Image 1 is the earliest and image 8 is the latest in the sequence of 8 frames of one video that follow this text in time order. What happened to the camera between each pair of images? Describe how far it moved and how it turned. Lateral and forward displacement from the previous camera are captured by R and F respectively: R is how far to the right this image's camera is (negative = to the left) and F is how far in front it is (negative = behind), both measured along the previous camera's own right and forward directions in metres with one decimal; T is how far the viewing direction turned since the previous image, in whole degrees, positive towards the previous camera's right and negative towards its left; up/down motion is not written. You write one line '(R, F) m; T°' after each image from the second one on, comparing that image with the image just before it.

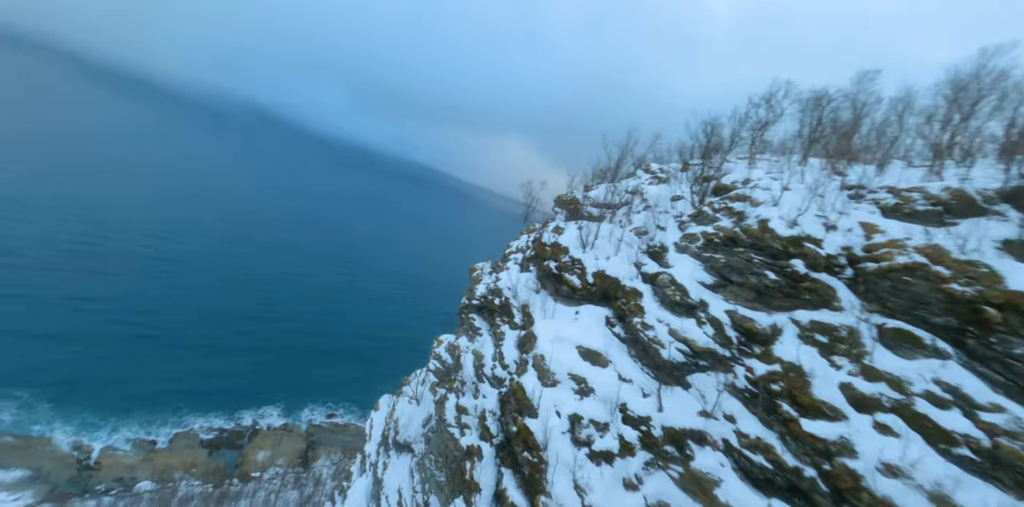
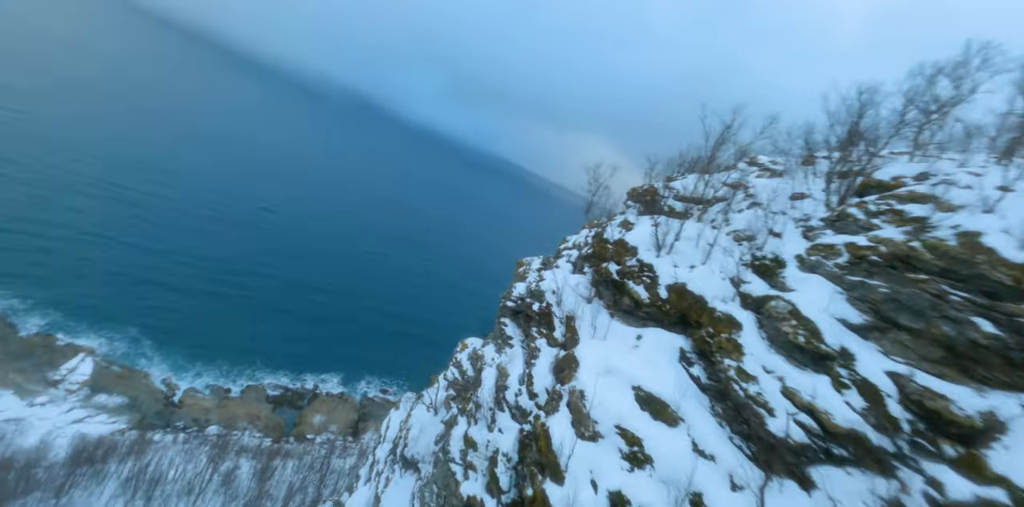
(+0.3, +1.6) m; -9°
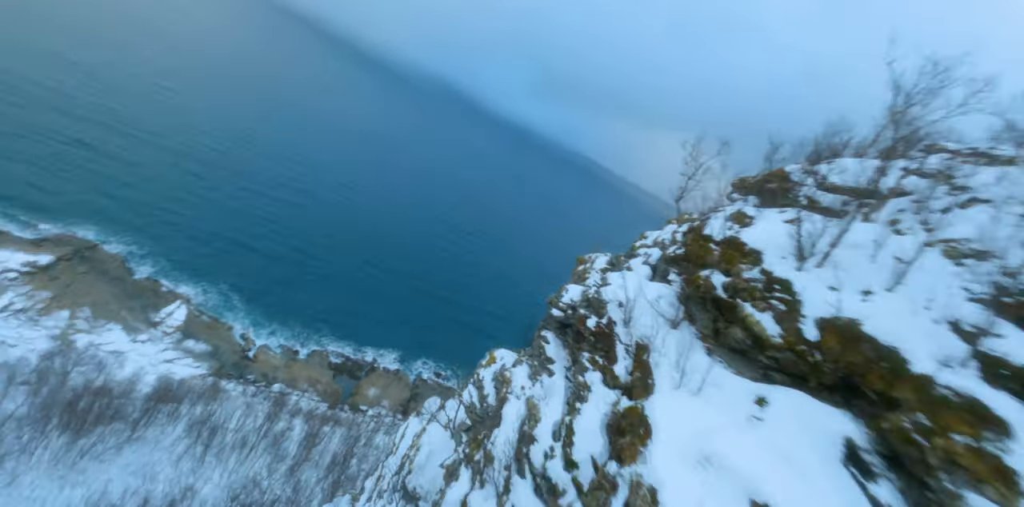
(+0.2, +1.7) m; -9°
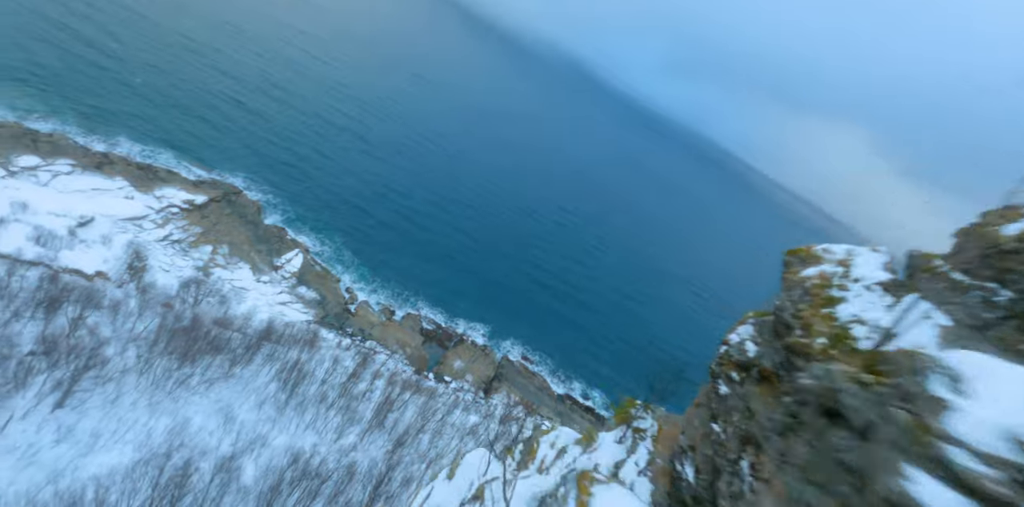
(-0.2, +3.4) m; -14°
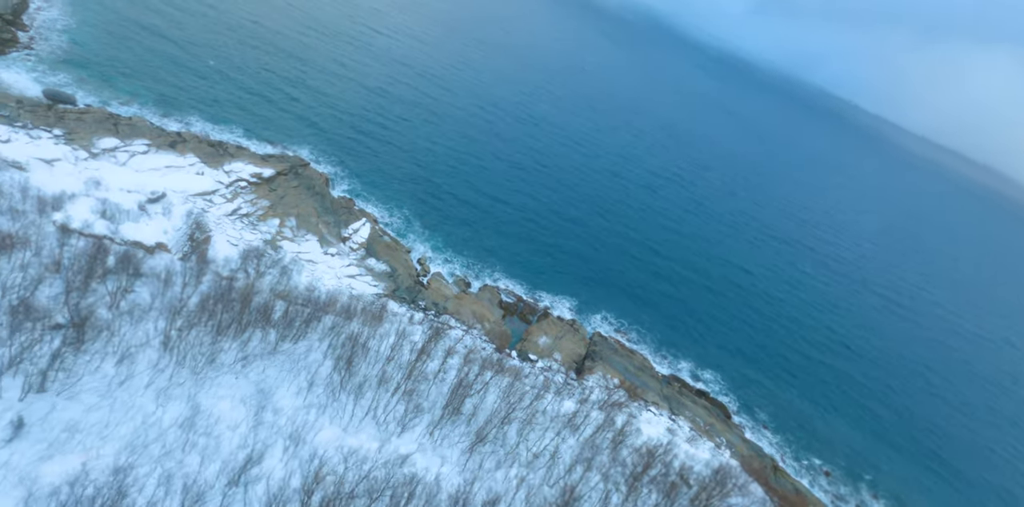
(-1.3, +5.8) m; -10°
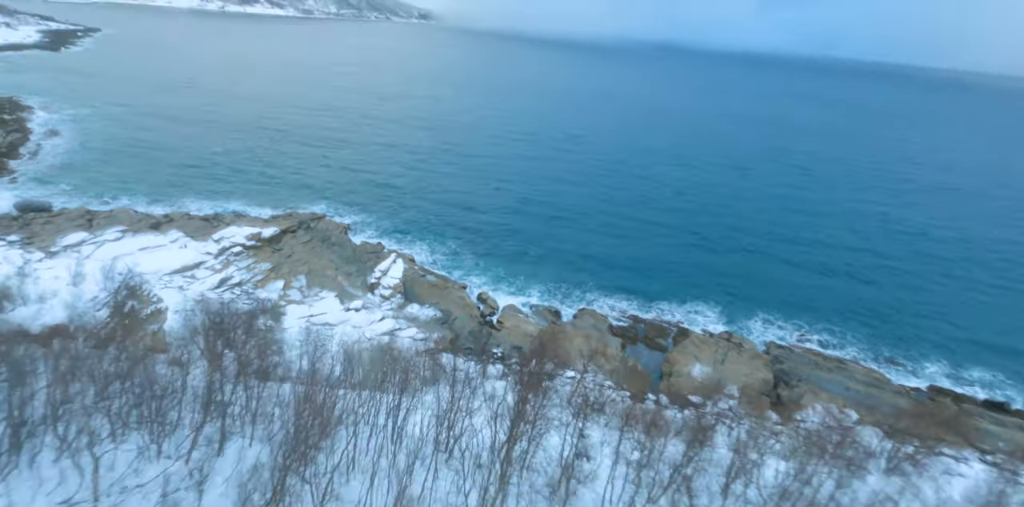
(-2.9, +12.1) m; -6°
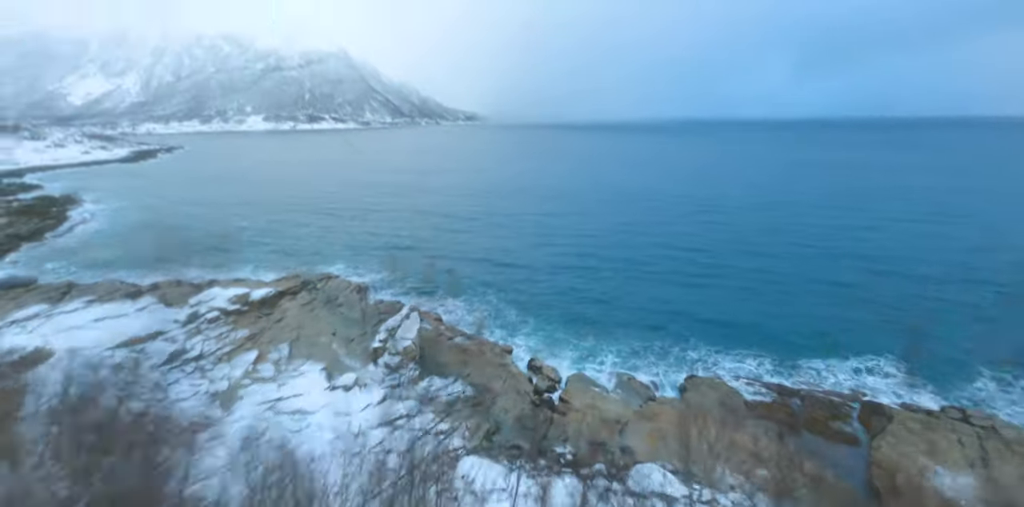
(-0.5, +8.2) m; -7°
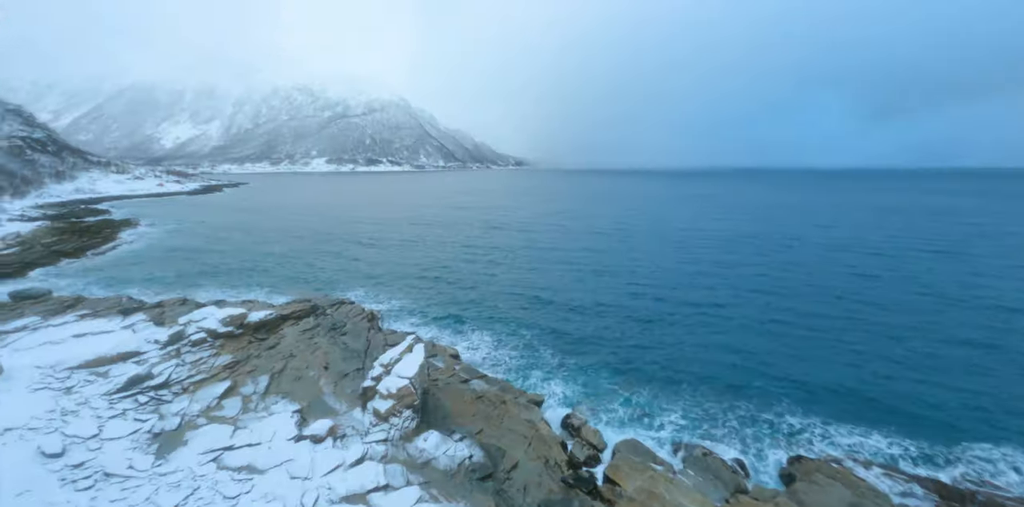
(+0.5, +4.1) m; -6°
